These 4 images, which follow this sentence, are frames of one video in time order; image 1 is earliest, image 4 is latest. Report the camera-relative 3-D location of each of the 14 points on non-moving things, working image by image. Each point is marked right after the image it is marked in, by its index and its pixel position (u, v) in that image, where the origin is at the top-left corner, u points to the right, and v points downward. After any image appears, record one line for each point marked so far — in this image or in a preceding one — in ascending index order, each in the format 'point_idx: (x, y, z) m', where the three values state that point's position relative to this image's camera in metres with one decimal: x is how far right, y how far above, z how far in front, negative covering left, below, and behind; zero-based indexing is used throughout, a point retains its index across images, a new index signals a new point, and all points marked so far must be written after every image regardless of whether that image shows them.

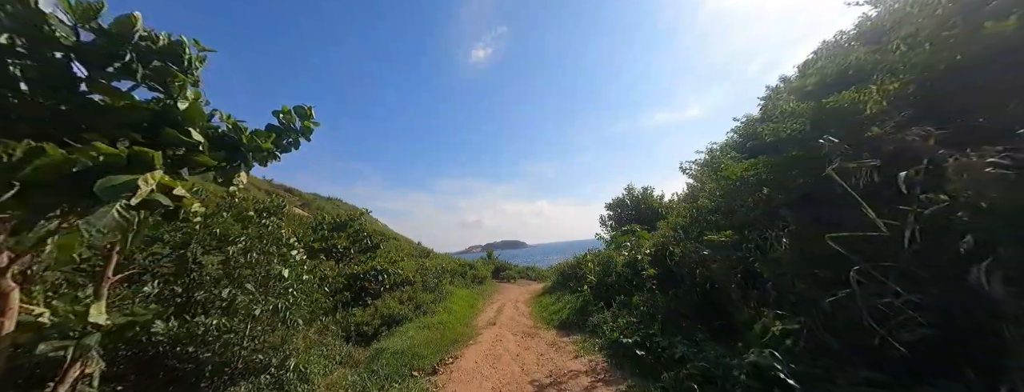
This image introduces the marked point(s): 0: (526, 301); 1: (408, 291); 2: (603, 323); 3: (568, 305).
0: (+0.9, -6.2, +18.2) m
1: (-4.4, -4.0, +12.9) m
2: (+2.4, -3.3, +7.9) m
3: (+2.1, -4.1, +11.5) m
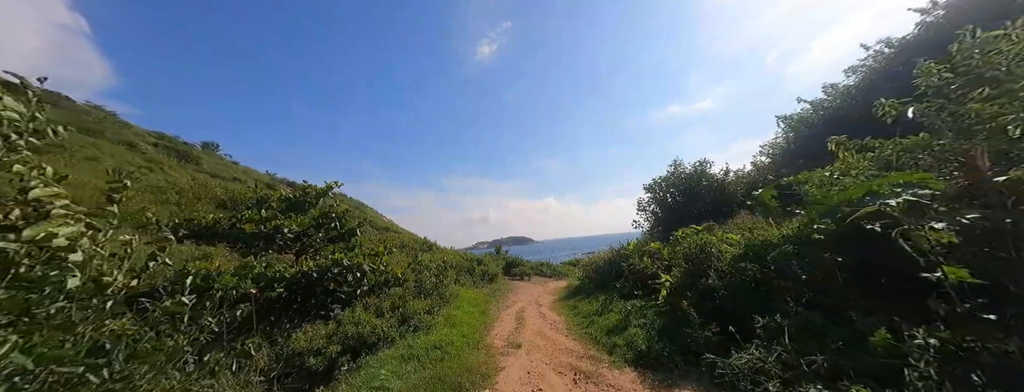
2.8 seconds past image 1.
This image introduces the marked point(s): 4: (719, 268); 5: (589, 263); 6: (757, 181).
0: (+1.9, -5.1, +14.3) m
1: (-3.6, -3.0, +9.1) m
2: (+3.1, -2.3, +4.0) m
3: (+3.0, -3.1, +7.6) m
4: (+4.4, -1.5, +6.5) m
5: (+4.8, -4.2, +18.9) m
6: (+11.2, +0.6, +14.0) m
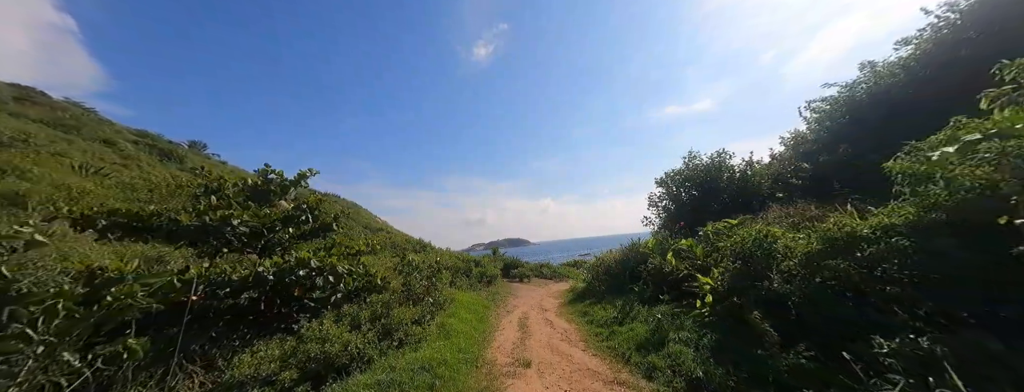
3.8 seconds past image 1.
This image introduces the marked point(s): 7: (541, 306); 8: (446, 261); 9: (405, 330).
0: (+2.0, -4.8, +12.9) m
1: (-3.4, -2.7, +7.6) m
2: (+3.3, -2.0, +2.6) m
3: (+3.1, -2.8, +6.2) m
4: (+4.6, -1.2, +5.1) m
5: (+4.8, -3.9, +17.5) m
6: (+11.3, +1.0, +12.7) m
7: (+1.3, -5.1, +14.2) m
8: (-4.2, -4.1, +19.3) m
9: (-2.4, -3.0, +6.9) m
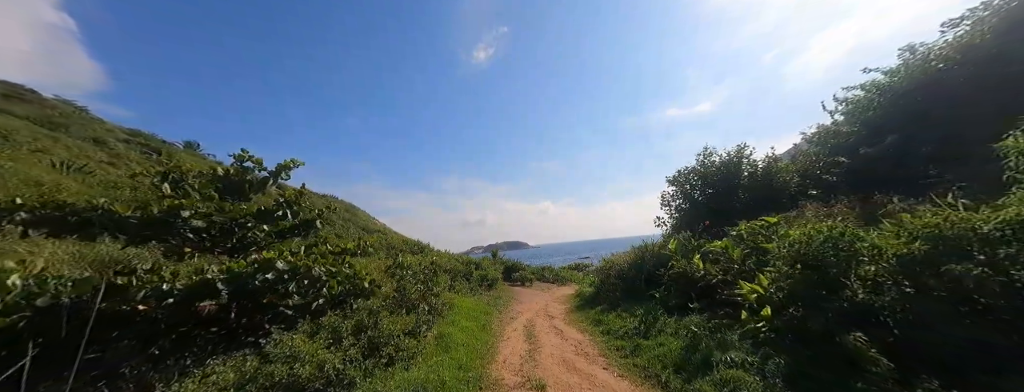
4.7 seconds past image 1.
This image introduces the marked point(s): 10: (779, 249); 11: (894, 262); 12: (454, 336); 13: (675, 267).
0: (+2.1, -4.7, +11.8) m
1: (-3.2, -2.5, +6.6) m
2: (+3.5, -1.8, +1.5) m
3: (+3.3, -2.6, +5.1) m
4: (+4.8, -1.0, +4.1) m
5: (+4.9, -3.8, +16.4) m
6: (+11.5, +1.0, +11.7) m
7: (+1.5, -5.0, +13.1) m
8: (-4.0, -4.0, +18.2) m
9: (-2.2, -2.8, +5.8) m
10: (+4.9, -1.0, +5.8) m
11: (+4.8, -0.8, +3.9) m
12: (-1.4, -3.5, +7.6) m
13: (+4.7, -2.0, +8.8) m
